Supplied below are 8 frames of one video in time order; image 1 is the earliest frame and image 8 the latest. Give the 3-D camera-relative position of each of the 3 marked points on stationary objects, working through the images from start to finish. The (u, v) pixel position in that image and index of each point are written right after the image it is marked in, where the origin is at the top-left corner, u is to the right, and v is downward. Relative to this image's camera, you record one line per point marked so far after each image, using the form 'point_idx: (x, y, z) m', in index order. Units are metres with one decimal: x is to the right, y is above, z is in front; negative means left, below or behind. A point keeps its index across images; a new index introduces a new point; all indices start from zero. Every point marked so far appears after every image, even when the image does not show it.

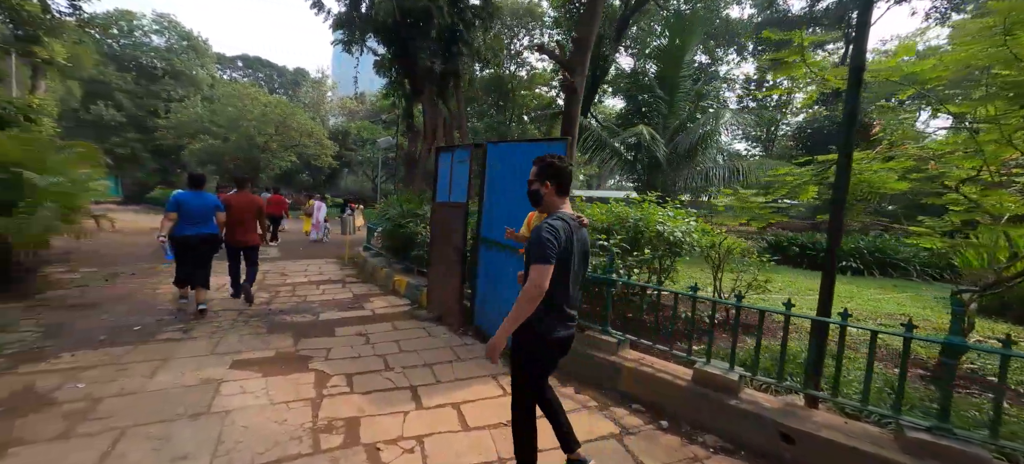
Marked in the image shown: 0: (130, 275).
0: (-6.3, -0.7, +7.0) m
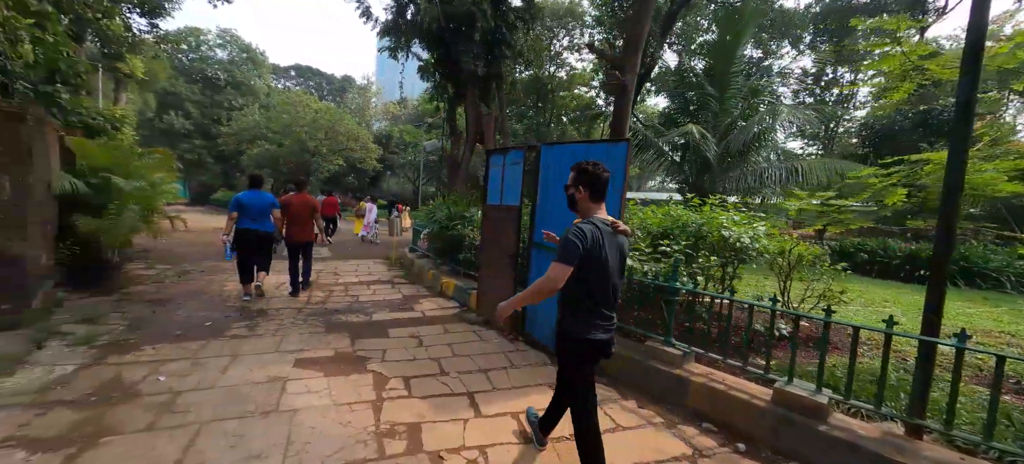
0: (-5.5, -0.7, +7.5) m
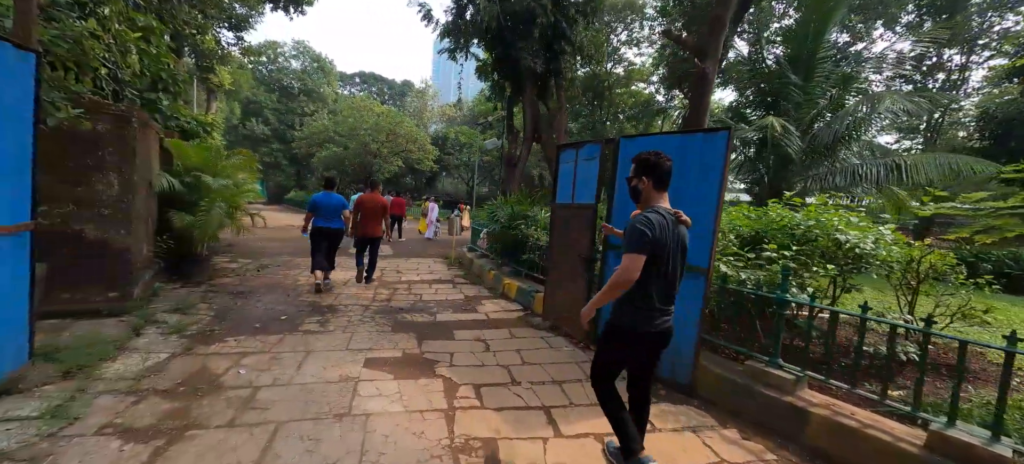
0: (-4.4, -0.7, +7.9) m
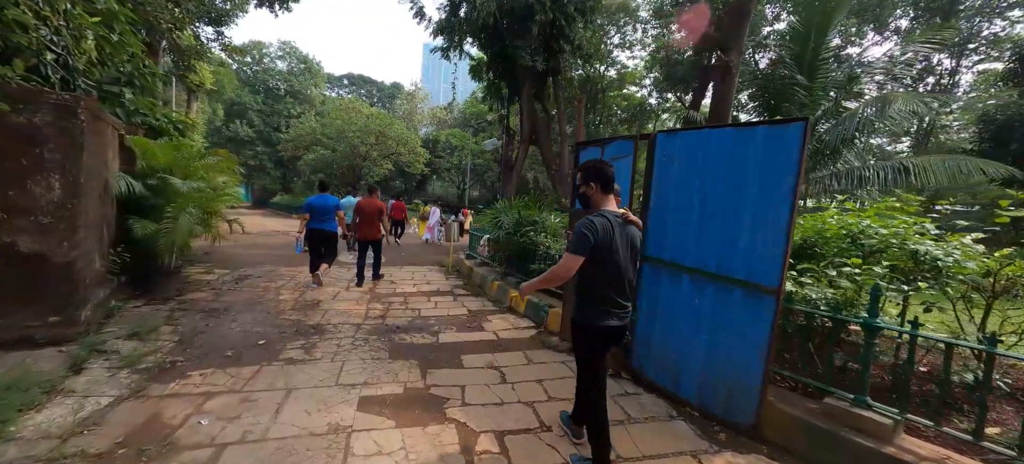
0: (-4.3, -0.8, +7.2) m
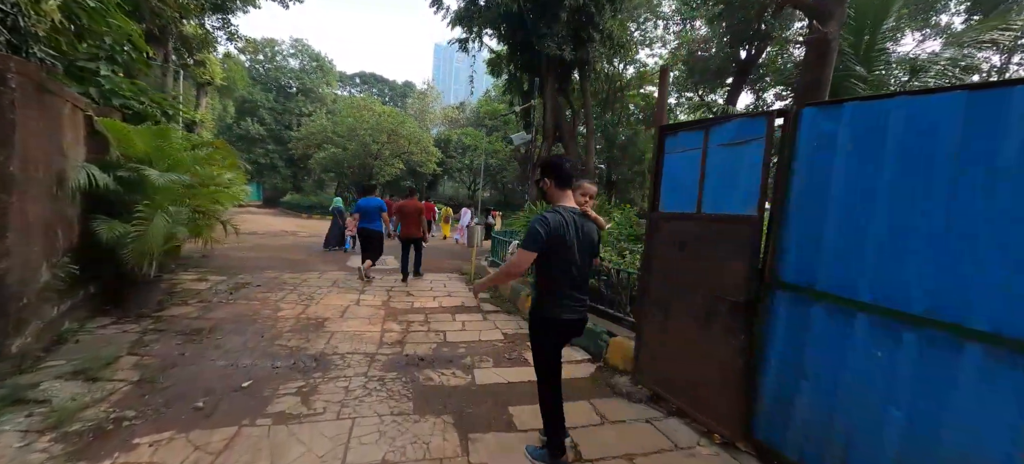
0: (-3.8, -0.8, +6.3) m
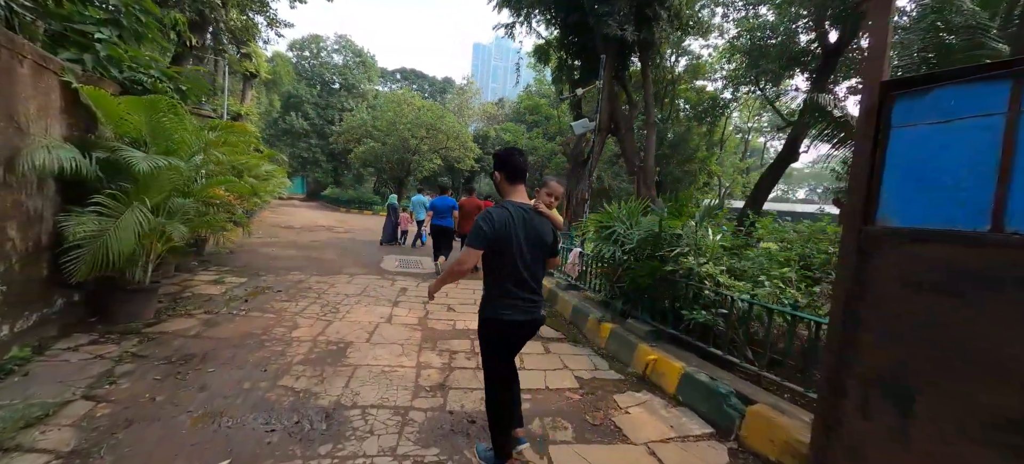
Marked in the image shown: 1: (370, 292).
0: (-3.1, -0.8, +5.5) m
1: (-1.9, -0.8, +5.8) m
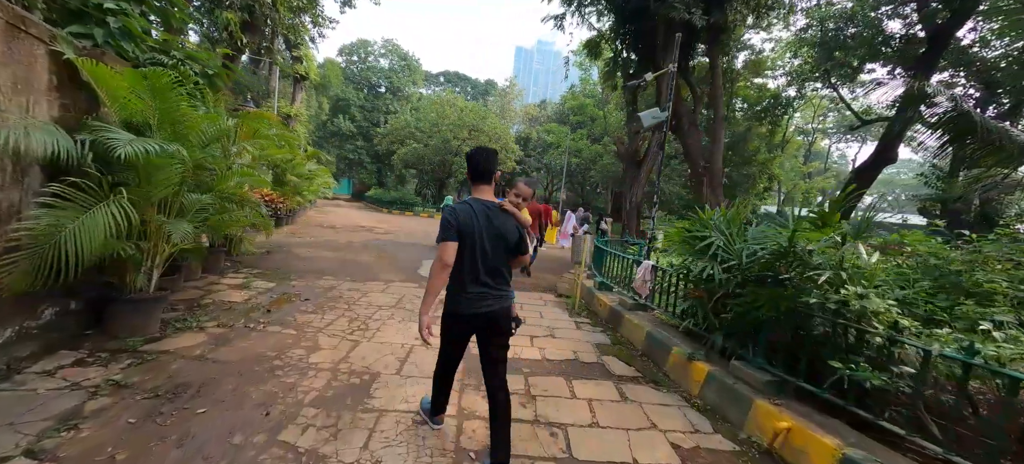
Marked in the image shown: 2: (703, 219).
0: (-2.4, -0.8, +4.9) m
1: (-1.3, -0.9, +5.1) m
2: (+1.7, +0.1, +3.7) m
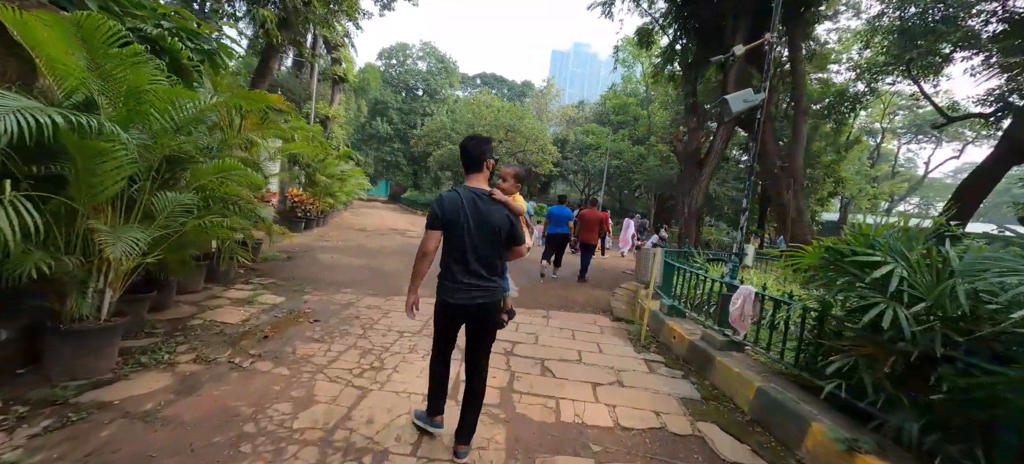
0: (-1.9, -0.9, +4.0) m
1: (-0.8, -1.0, +4.2) m
2: (+2.0, 0.0, +2.5) m
